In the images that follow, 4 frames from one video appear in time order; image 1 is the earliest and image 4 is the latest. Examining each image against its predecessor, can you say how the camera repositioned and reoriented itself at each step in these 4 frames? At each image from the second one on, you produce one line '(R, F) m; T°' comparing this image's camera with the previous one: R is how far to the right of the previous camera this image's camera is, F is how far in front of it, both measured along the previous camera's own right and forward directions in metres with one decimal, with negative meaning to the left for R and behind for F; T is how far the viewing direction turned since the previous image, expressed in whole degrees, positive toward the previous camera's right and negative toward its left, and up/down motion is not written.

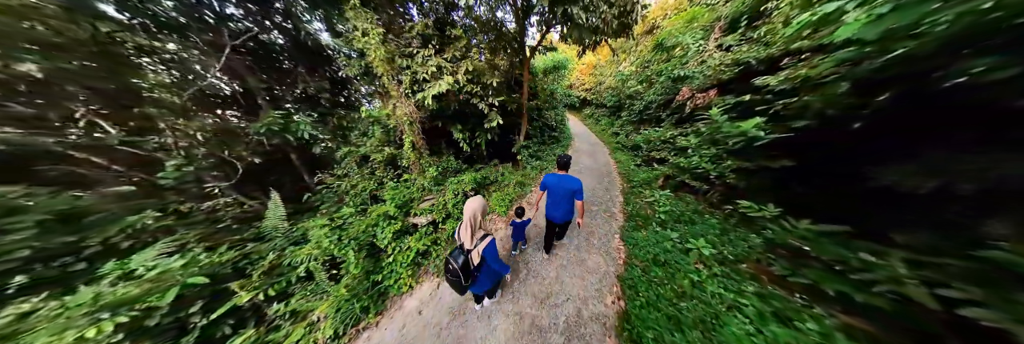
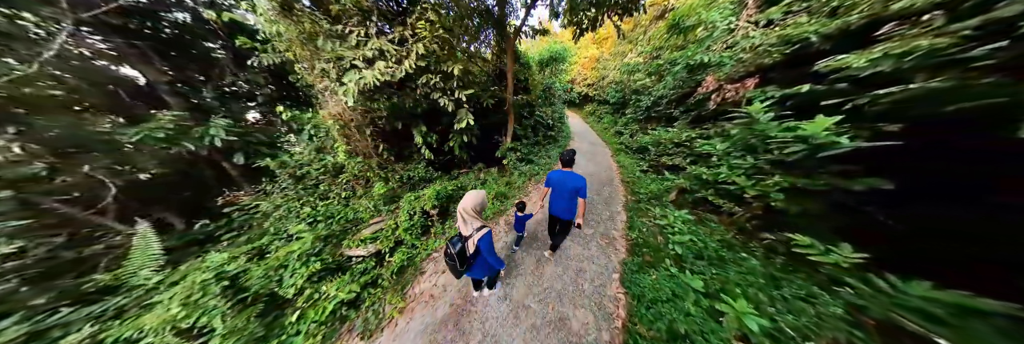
(+0.7, +0.8) m; -1°
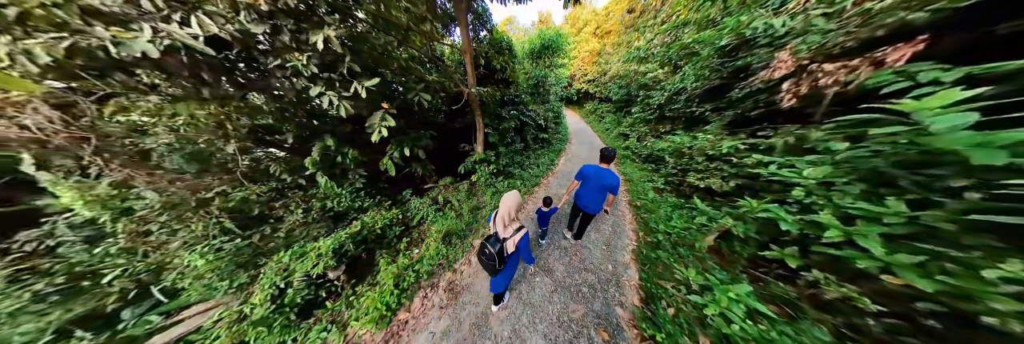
(+0.9, +1.3) m; -1°
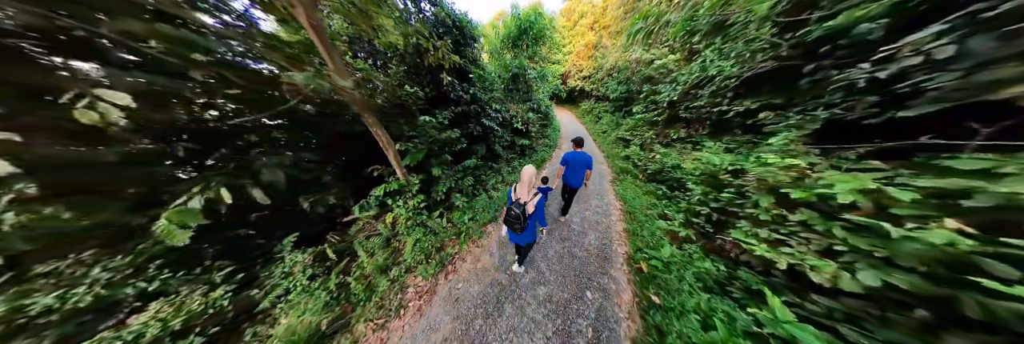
(+1.3, +1.5) m; -1°
